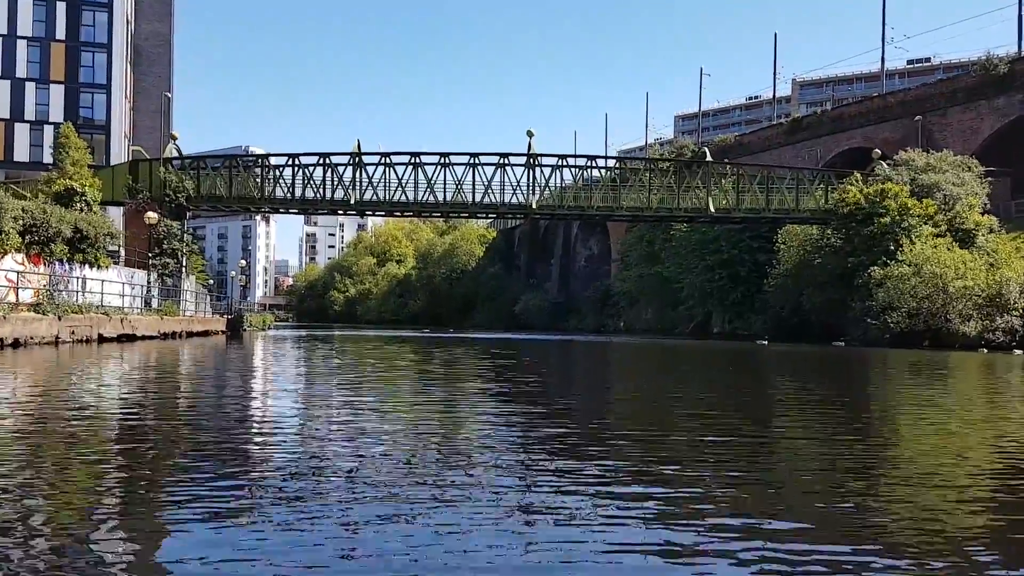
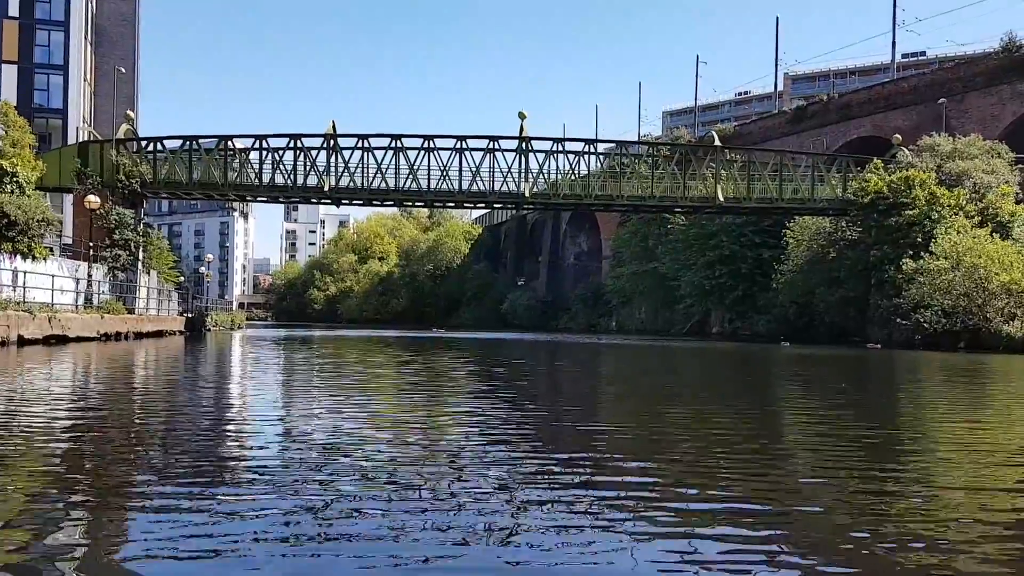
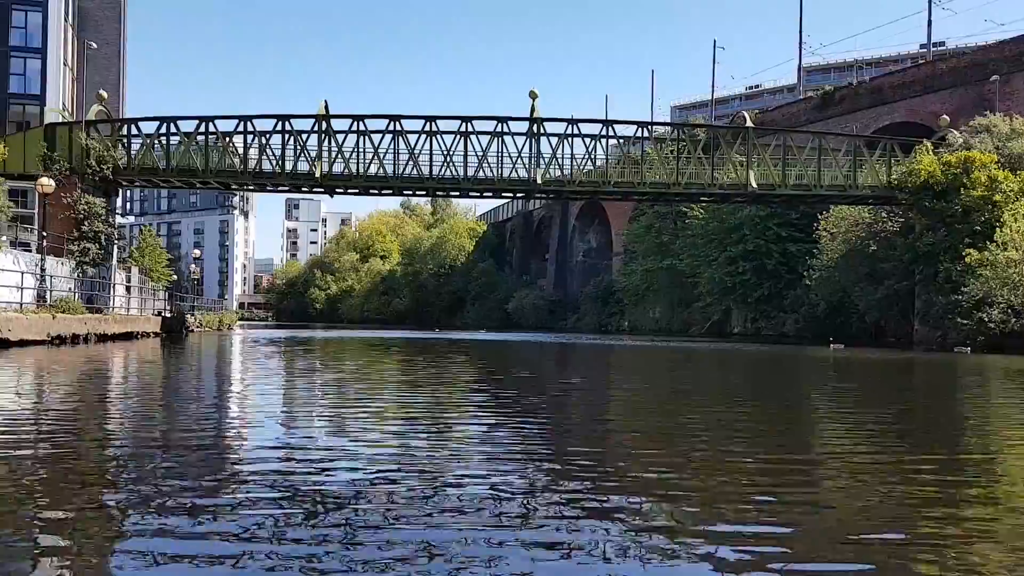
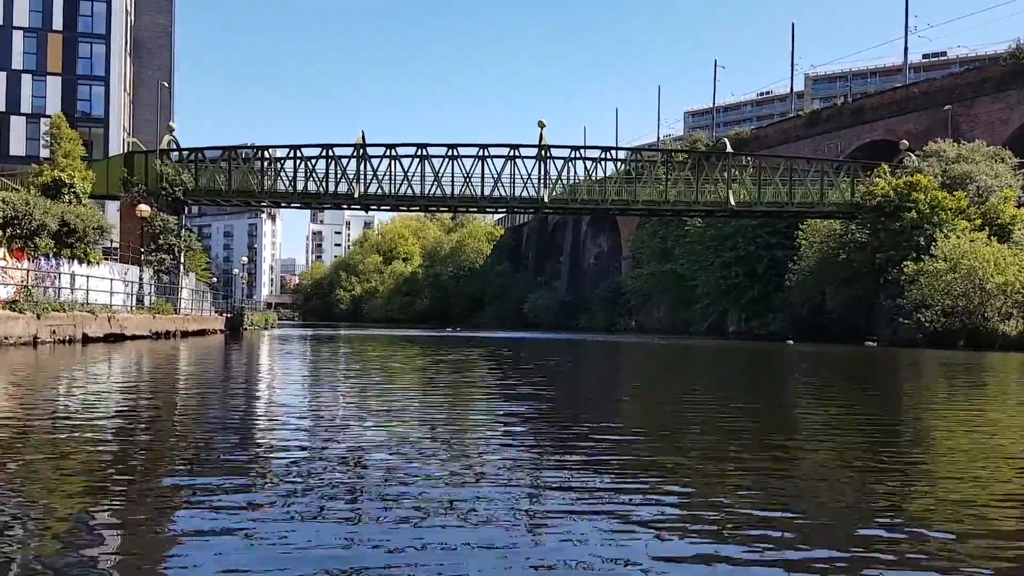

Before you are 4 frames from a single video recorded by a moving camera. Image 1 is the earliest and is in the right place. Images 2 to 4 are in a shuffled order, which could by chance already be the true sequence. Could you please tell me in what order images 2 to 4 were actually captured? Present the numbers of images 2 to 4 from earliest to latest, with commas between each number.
4, 2, 3
